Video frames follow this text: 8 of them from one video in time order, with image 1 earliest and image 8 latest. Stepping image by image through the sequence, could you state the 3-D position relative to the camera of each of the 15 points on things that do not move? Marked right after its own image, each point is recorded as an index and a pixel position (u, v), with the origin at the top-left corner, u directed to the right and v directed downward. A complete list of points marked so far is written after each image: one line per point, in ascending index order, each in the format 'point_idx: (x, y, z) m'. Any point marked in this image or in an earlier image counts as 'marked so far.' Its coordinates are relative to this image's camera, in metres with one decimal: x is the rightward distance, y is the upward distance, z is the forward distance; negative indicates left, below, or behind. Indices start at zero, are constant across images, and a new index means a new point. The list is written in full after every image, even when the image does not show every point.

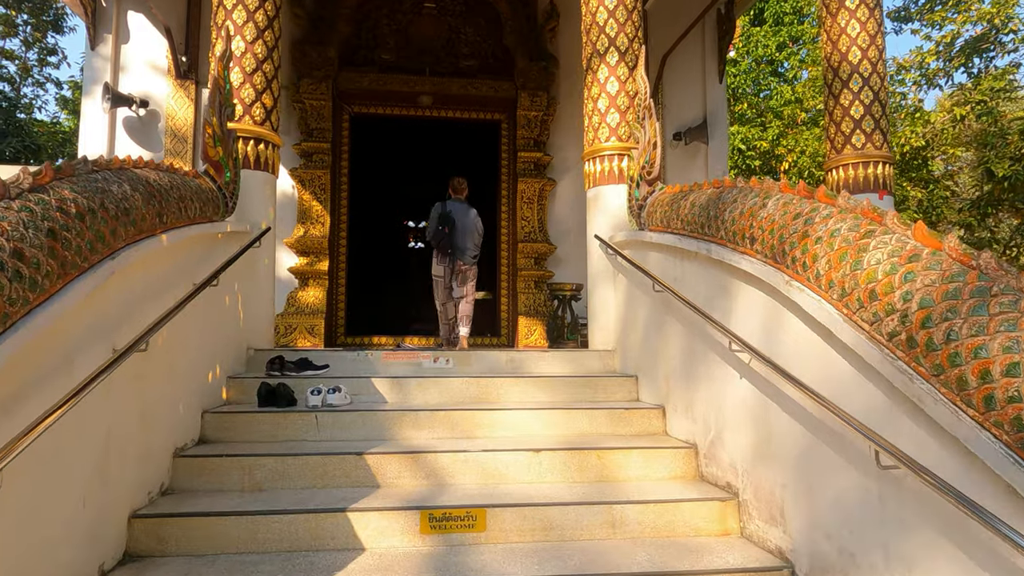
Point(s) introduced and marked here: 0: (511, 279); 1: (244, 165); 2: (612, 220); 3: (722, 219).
0: (0.0, +0.1, +8.7) m
1: (-1.8, +0.8, +4.5) m
2: (+0.7, +0.5, +4.8) m
3: (+1.0, +0.3, +3.0) m
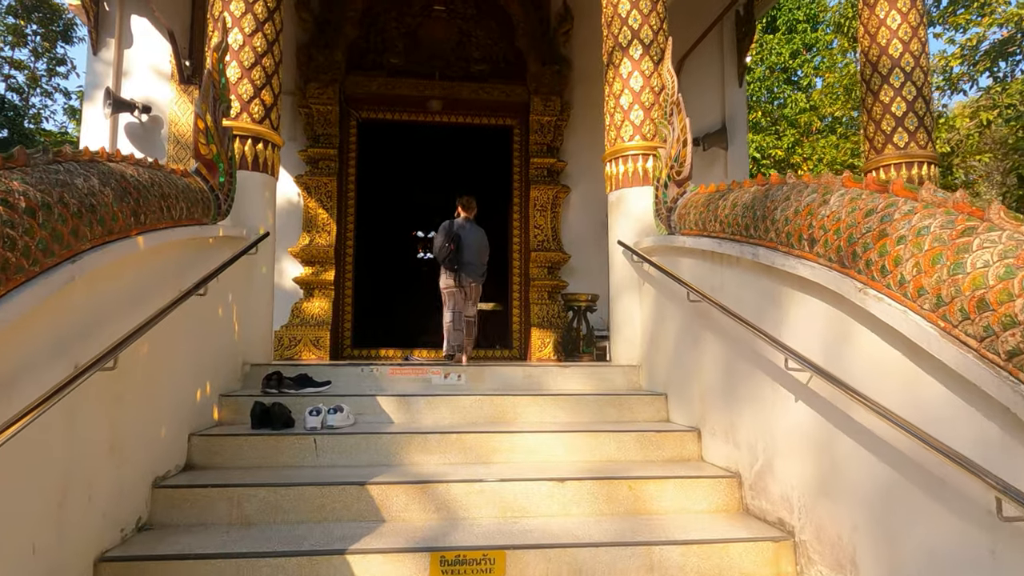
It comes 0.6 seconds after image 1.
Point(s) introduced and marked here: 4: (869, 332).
0: (+0.1, 0.0, +8.3) m
1: (-1.7, +0.8, +4.2) m
2: (+0.8, +0.4, +4.4) m
3: (+1.0, +0.3, +2.7) m
4: (+1.2, -0.1, +2.1) m
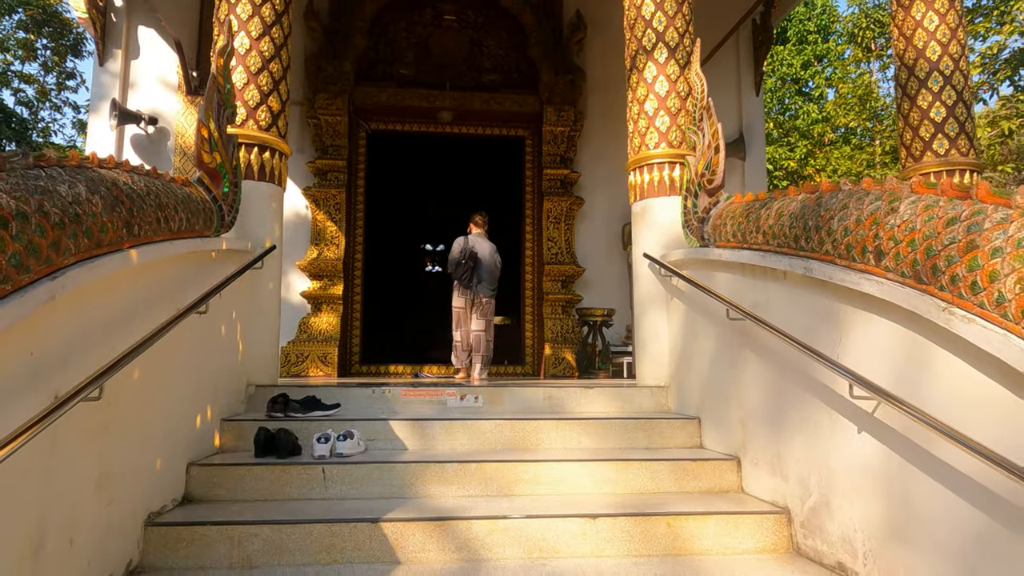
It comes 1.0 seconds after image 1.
0: (+0.3, -0.2, +8.1) m
1: (-1.6, +0.7, +4.0) m
2: (+1.0, +0.3, +4.2) m
3: (+1.1, +0.2, +2.4) m
4: (+1.3, -0.2, +1.9) m
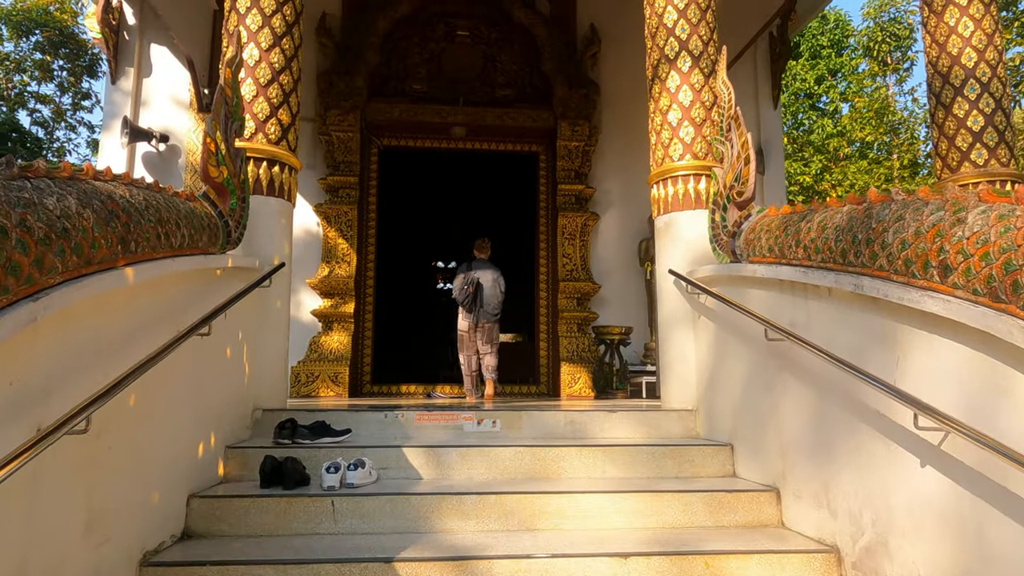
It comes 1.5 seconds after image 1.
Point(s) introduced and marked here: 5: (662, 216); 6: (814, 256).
0: (+0.5, -0.4, +7.9) m
1: (-1.5, +0.6, +3.8) m
2: (+1.1, +0.2, +4.0) m
3: (+1.2, +0.1, +2.2) m
4: (+1.3, -0.2, +1.7) m
5: (+0.9, +0.5, +4.1) m
6: (+1.2, +0.1, +2.6) m
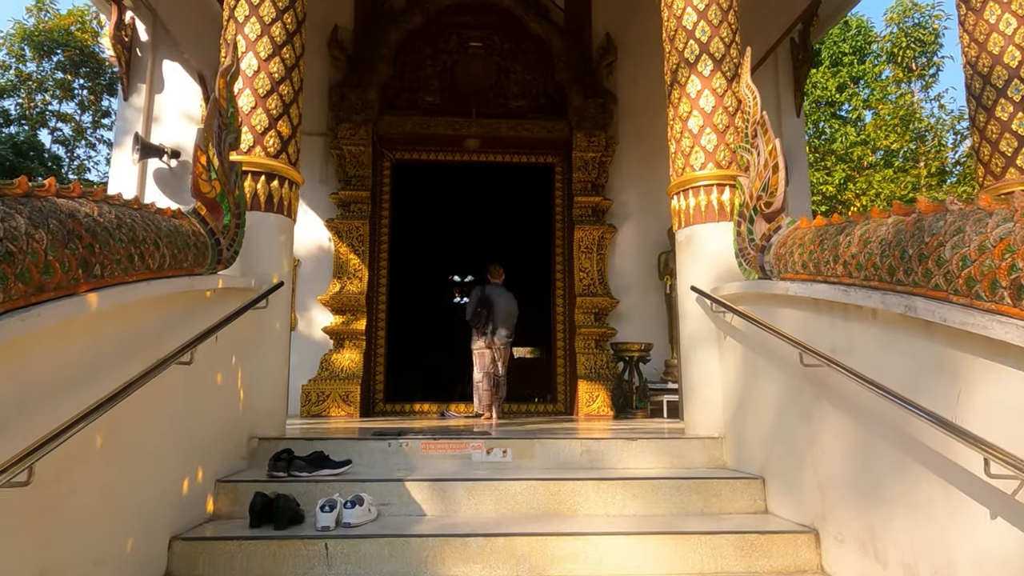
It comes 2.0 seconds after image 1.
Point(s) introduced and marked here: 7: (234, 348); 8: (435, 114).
0: (+0.7, -0.6, +7.6) m
1: (-1.4, +0.5, +3.6) m
2: (+1.1, +0.1, +3.7) m
3: (+1.2, +0.1, +1.9) m
4: (+1.3, -0.3, +1.4) m
5: (+1.0, +0.3, +3.9) m
6: (+1.2, +0.1, +2.3) m
7: (-1.3, -0.3, +3.2) m
8: (-0.9, +2.0, +7.7) m
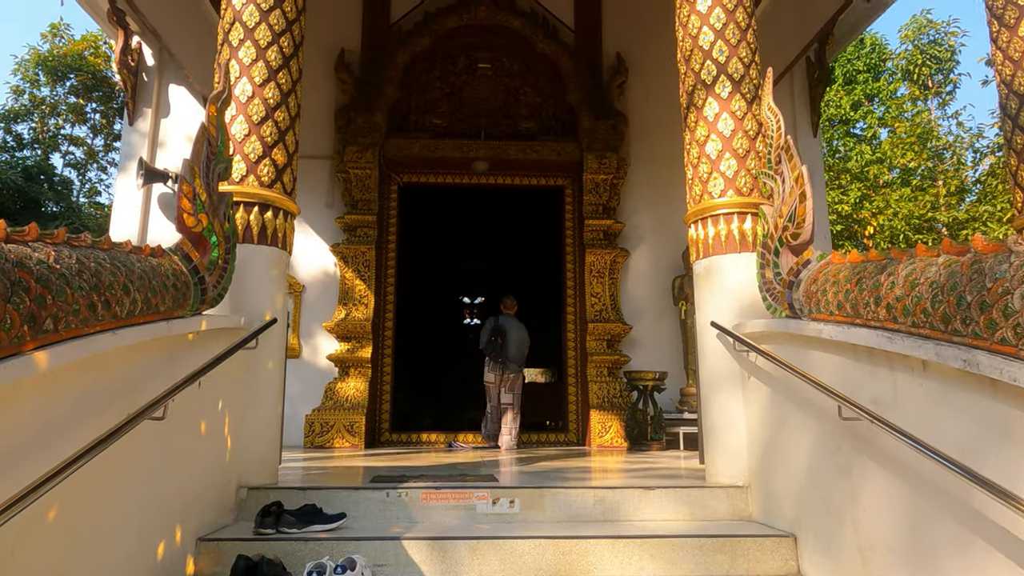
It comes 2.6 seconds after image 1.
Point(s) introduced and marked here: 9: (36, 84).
0: (+0.8, -0.9, +7.4) m
1: (-1.4, +0.3, +3.4) m
2: (+1.2, -0.1, +3.5) m
3: (+1.3, -0.1, +1.7) m
4: (+1.3, -0.4, +1.1) m
5: (+1.0, +0.2, +3.6) m
6: (+1.2, -0.1, +2.1) m
7: (-1.3, -0.5, +3.0) m
8: (-0.8, +1.7, +7.5) m
9: (-9.8, +4.2, +13.6) m
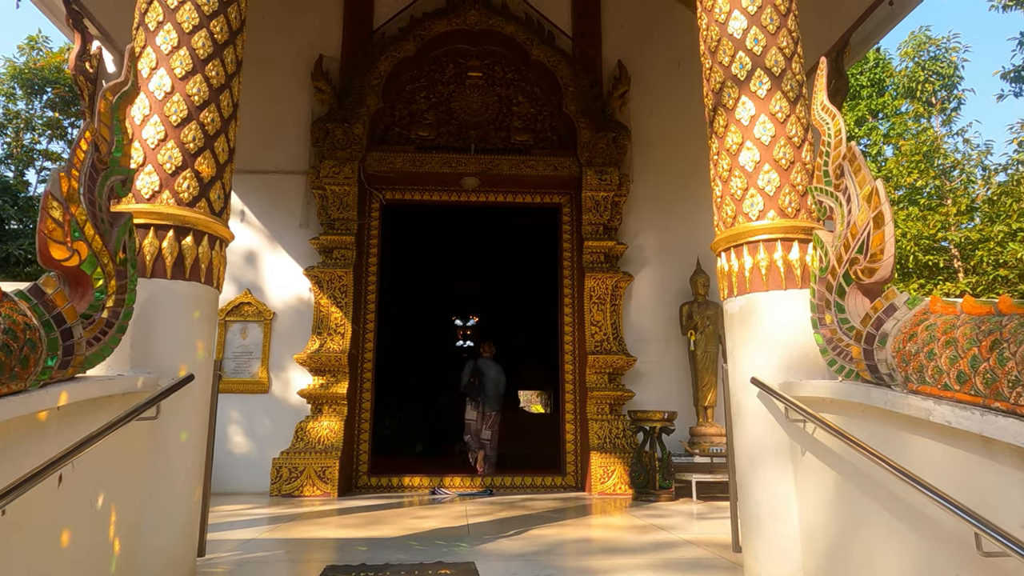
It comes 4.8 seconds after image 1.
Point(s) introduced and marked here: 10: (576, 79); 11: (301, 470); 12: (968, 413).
0: (+0.7, -1.2, +6.6) m
1: (-1.4, +0.1, +2.7) m
2: (+1.1, -0.3, +2.7) m
3: (+1.2, -0.2, +1.0) m
4: (+1.3, -0.6, +0.4) m
5: (+1.0, 0.0, +2.9) m
6: (+1.2, -0.3, +1.4) m
7: (-1.4, -0.6, +2.2) m
8: (-0.9, +1.4, +6.8) m
9: (-9.9, +3.7, +12.9) m
10: (+0.7, +2.2, +6.8) m
11: (-1.9, -1.7, +5.9) m
12: (+1.1, -0.3, +1.6) m
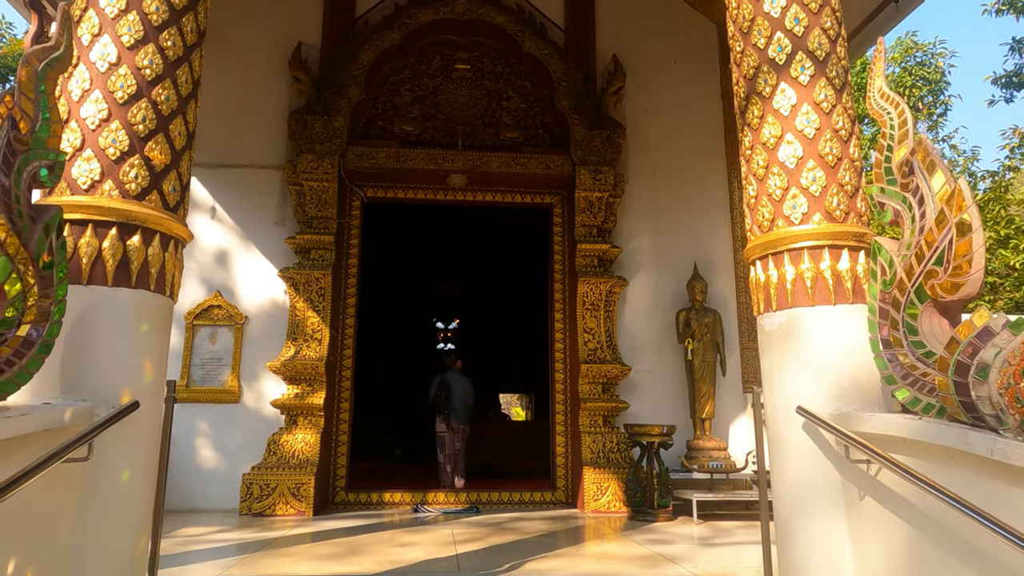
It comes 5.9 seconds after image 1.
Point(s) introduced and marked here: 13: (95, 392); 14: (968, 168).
0: (+0.6, -1.2, +6.2) m
1: (-1.4, 0.0, +2.2) m
2: (+1.1, -0.3, +2.4) m
3: (+1.3, -0.3, +0.6) m
4: (+1.4, -0.6, 0.0) m
5: (+1.0, -0.1, +2.5) m
6: (+1.3, -0.3, +1.0) m
7: (-1.3, -0.7, +1.8) m
8: (-1.0, +1.4, +6.4) m
9: (-10.2, +3.8, +12.2) m
10: (+0.6, +2.1, +6.4) m
11: (-2.0, -1.7, +5.4) m
12: (+1.2, -0.4, +1.3) m
13: (-1.4, -0.3, +2.2) m
14: (+8.2, +2.1, +11.5) m
